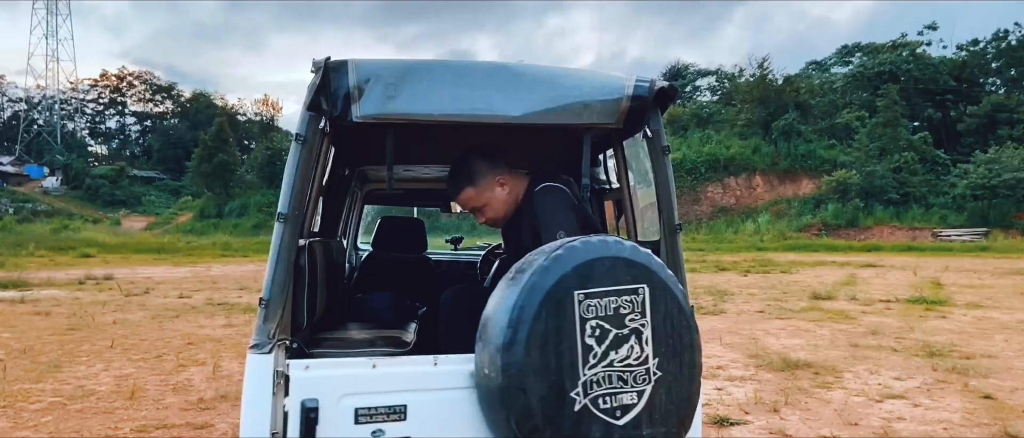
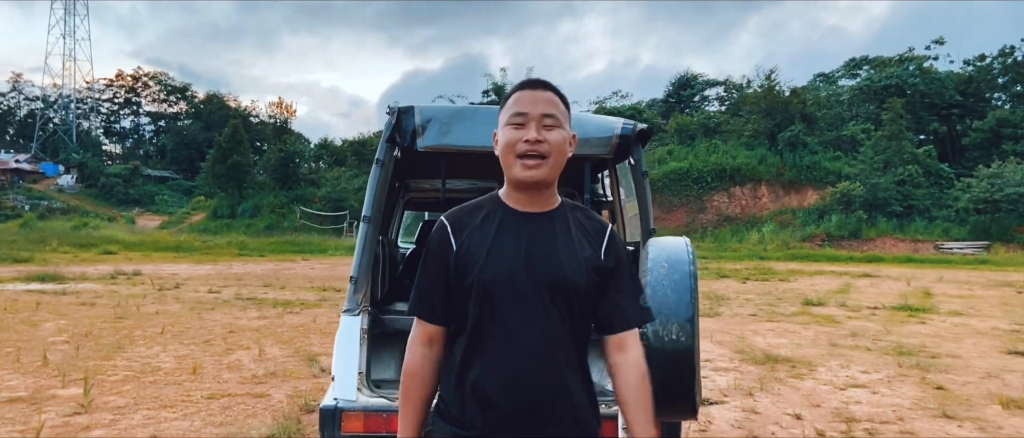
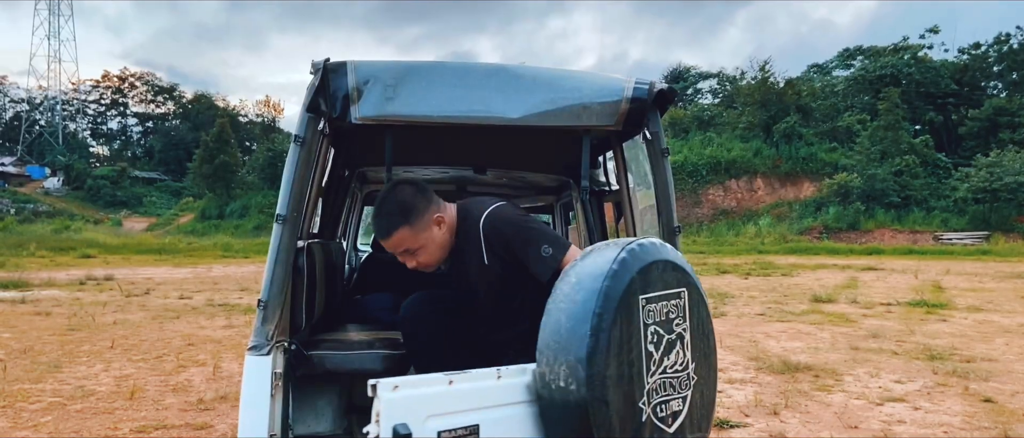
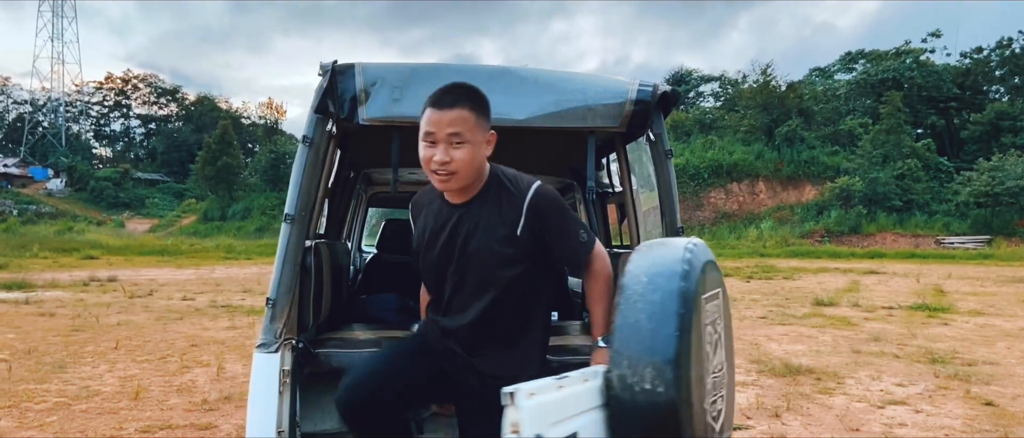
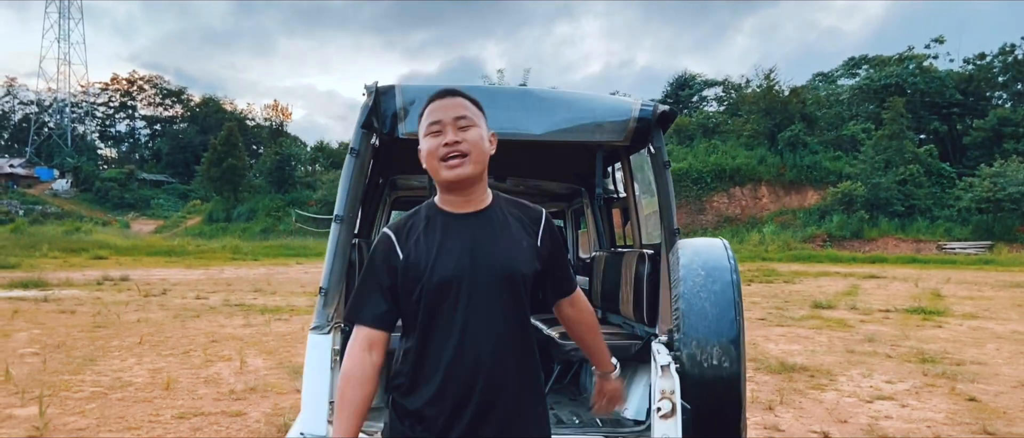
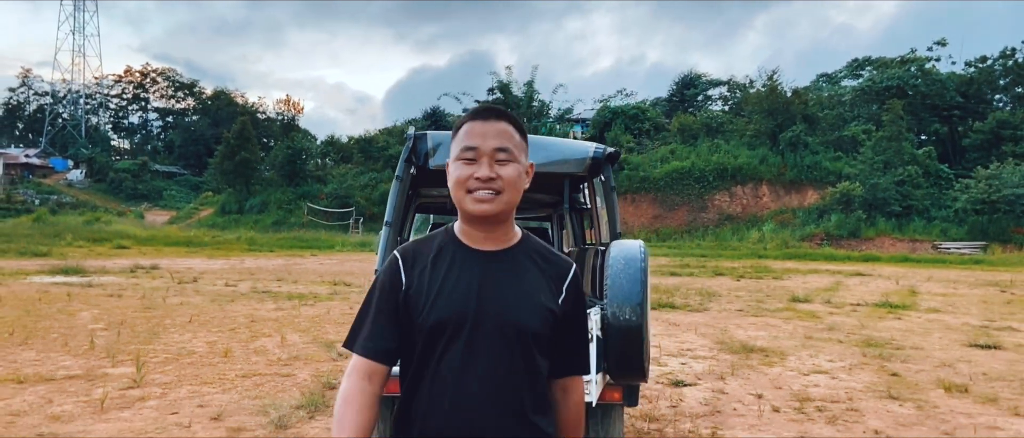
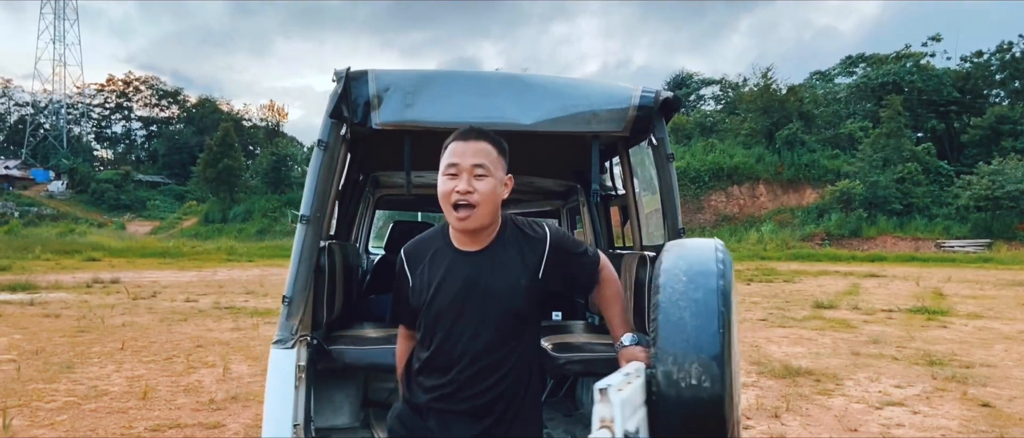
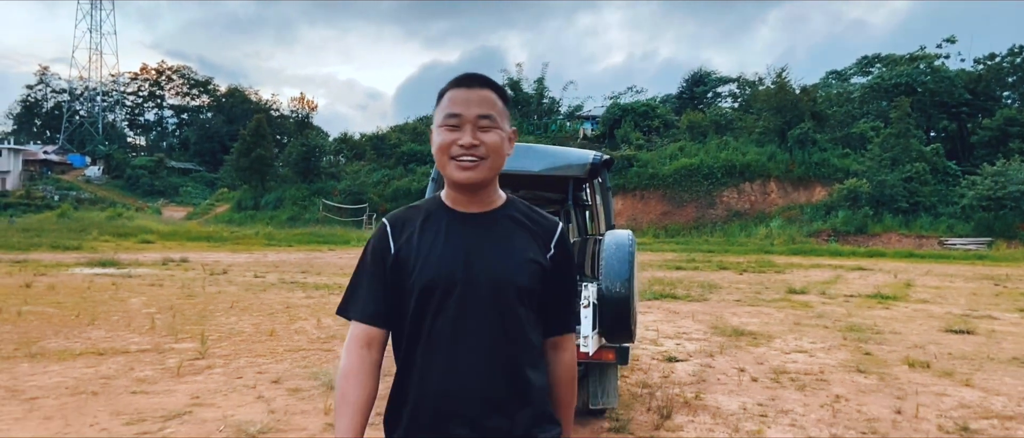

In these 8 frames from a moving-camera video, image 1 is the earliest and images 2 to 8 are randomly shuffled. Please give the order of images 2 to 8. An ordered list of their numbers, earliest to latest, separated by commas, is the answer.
3, 4, 7, 5, 2, 6, 8
